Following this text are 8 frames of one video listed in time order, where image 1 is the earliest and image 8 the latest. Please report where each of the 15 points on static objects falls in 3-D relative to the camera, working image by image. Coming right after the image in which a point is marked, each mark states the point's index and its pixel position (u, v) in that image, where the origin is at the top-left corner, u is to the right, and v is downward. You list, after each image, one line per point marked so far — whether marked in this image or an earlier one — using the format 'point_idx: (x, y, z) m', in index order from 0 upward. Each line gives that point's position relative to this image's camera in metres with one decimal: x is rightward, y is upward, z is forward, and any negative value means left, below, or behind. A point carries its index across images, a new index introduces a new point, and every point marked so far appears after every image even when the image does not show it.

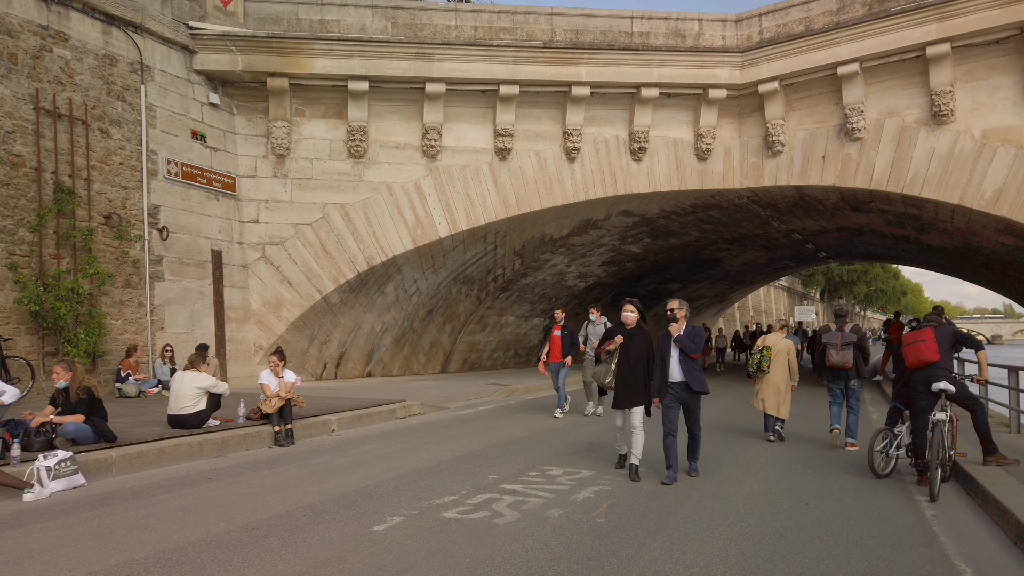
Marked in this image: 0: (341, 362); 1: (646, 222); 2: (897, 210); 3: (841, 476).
0: (-3.3, -1.4, +14.4) m
1: (+3.0, +1.4, +16.6) m
2: (+7.3, +1.5, +14.4) m
3: (+2.6, -1.5, +6.1) m
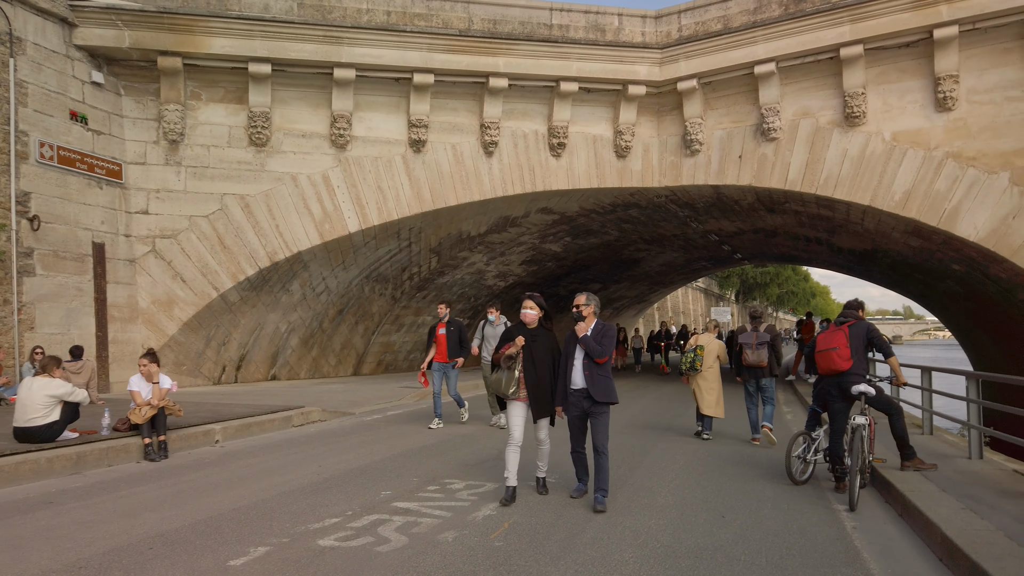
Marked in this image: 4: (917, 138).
0: (-4.8, -1.4, +13.5) m
1: (+1.2, +1.4, +16.3) m
2: (+5.8, +1.5, +14.6) m
3: (+1.9, -1.5, +5.8) m
4: (+6.4, +2.4, +11.9) m
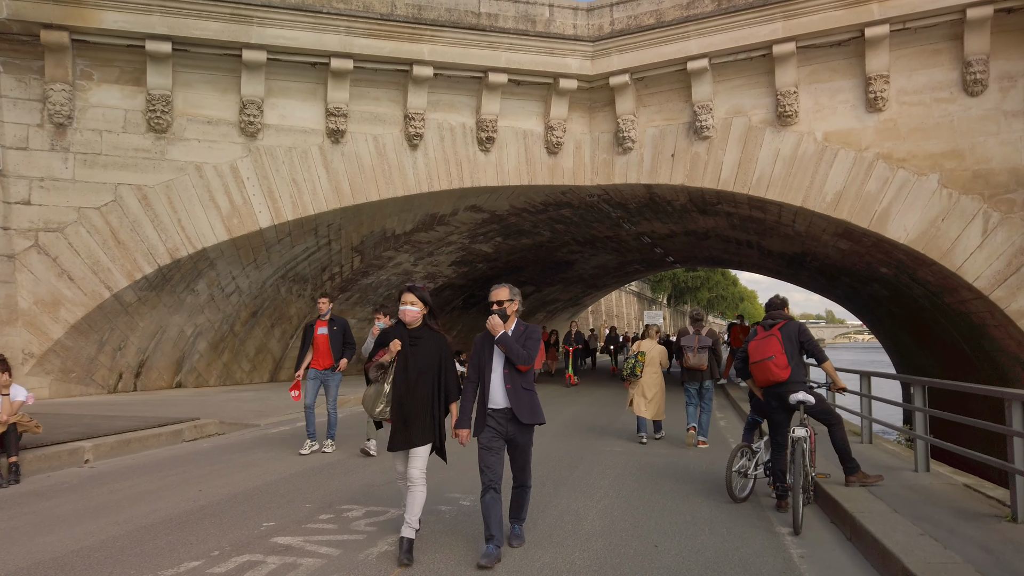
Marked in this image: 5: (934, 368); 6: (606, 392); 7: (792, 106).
0: (-6.1, -1.4, +12.4) m
1: (-0.3, +1.4, +15.7) m
2: (+4.4, +1.4, +14.4) m
3: (+1.2, -1.5, +5.2) m
4: (+5.2, +2.3, +11.8) m
5: (+9.3, -1.8, +16.7) m
6: (+2.2, -2.4, +17.3) m
7: (+4.4, +2.9, +11.9) m
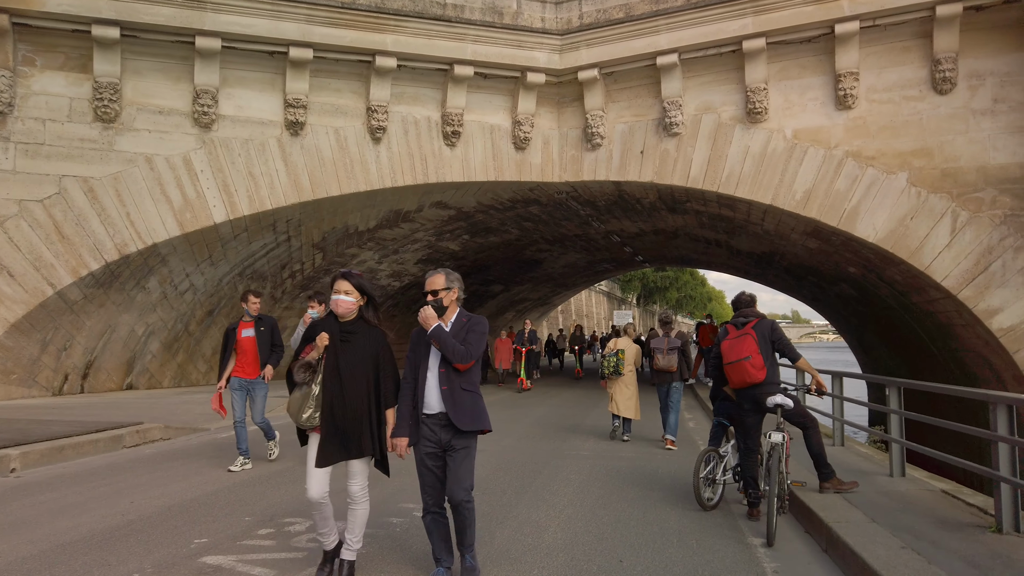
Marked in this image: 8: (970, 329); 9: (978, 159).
0: (-6.6, -1.3, +11.8) m
1: (-1.0, +1.4, +15.3) m
2: (+3.8, +1.4, +14.2) m
3: (+1.0, -1.5, +5.0) m
4: (+4.7, +2.3, +11.7) m
5: (+8.6, -1.8, +16.8) m
6: (+1.4, -2.4, +17.1) m
7: (+3.9, +2.9, +11.8) m
8: (+6.9, -0.6, +11.4) m
9: (+6.6, +1.8, +10.7) m
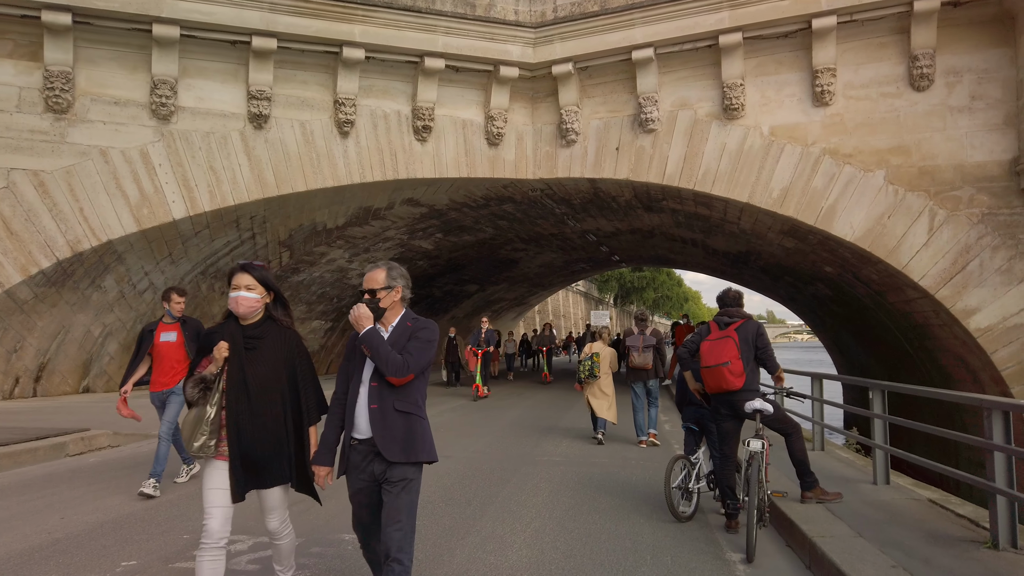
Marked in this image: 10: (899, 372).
0: (-7.0, -1.3, +11.3) m
1: (-1.5, +1.5, +15.0) m
2: (+3.3, +1.4, +14.0) m
3: (+0.7, -1.4, +4.7) m
4: (+4.3, +2.4, +11.5) m
5: (+8.0, -1.8, +16.7) m
6: (+0.8, -2.3, +16.8) m
7: (+3.5, +2.9, +11.5) m
8: (+6.5, -0.6, +11.3) m
9: (+6.2, +1.8, +10.6) m
10: (+7.7, -1.7, +15.1) m
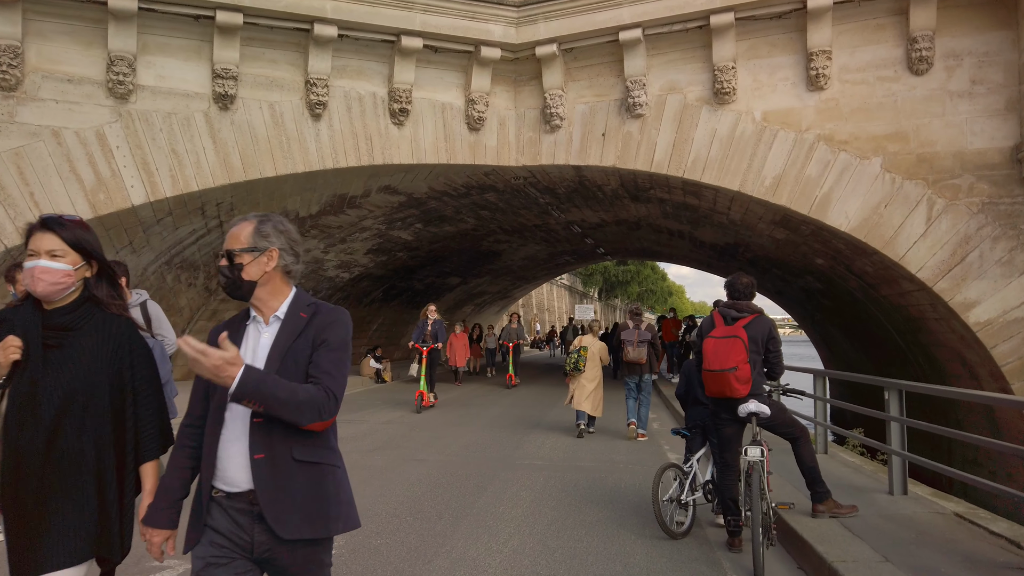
0: (-7.3, -1.2, +10.6) m
1: (-1.9, +1.6, +14.4) m
2: (+2.9, +1.6, +13.5) m
3: (+0.6, -1.4, +4.2) m
4: (+4.0, +2.5, +11.0) m
5: (+7.6, -1.6, +16.3) m
6: (+0.4, -2.2, +16.3) m
7: (+3.2, +3.0, +11.1) m
8: (+6.2, -0.5, +10.9) m
9: (+6.0, +1.9, +10.2) m
10: (+7.4, -1.5, +14.7) m
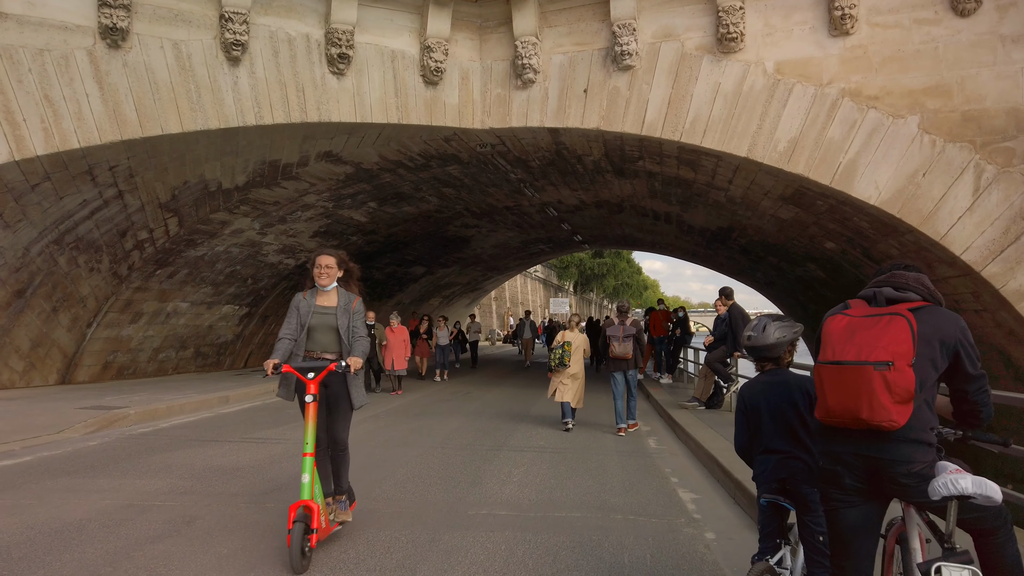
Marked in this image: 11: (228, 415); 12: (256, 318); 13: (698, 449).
0: (-7.7, -1.0, +8.5) m
1: (-2.4, +1.8, +12.4) m
2: (+2.4, +1.8, +11.7) m
3: (+0.4, -1.2, +2.3) m
4: (+3.6, +2.7, +9.2) m
5: (+7.0, -1.4, +14.7) m
6: (-0.2, -2.0, +14.4) m
7: (+2.7, +3.2, +9.2) m
8: (+5.8, -0.3, +9.2) m
9: (+5.5, +2.1, +8.4) m
10: (+6.8, -1.3, +13.0) m
11: (-3.3, -1.5, +8.9) m
12: (-5.6, -0.6, +16.5) m
13: (+1.6, -1.4, +6.6) m
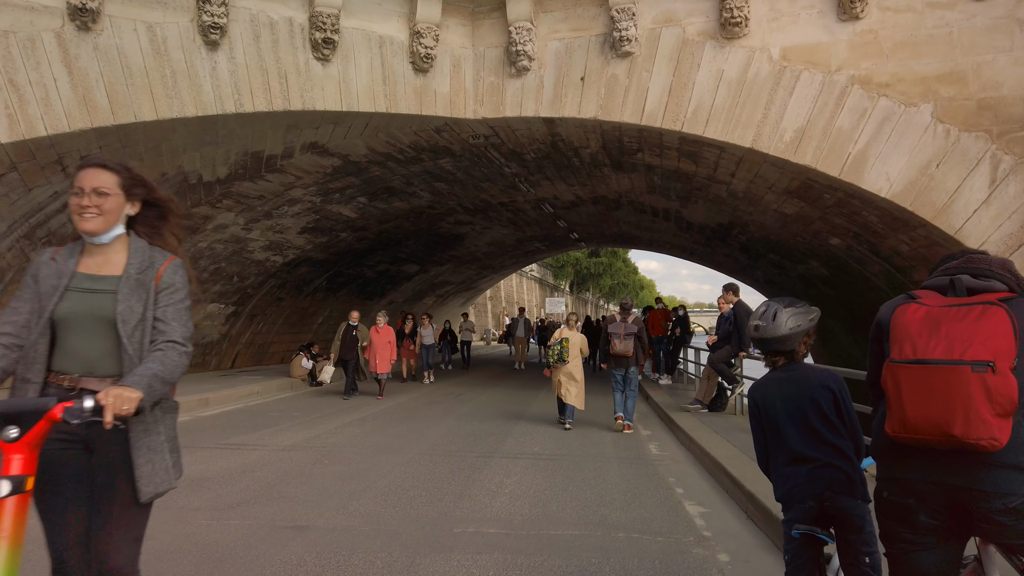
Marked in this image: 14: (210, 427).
0: (-7.8, -0.9, +8.0) m
1: (-2.5, +1.9, +11.9) m
2: (+2.3, +1.8, +11.2) m
3: (+0.3, -1.2, +1.8) m
4: (+3.5, +2.7, +8.8) m
5: (+6.9, -1.3, +14.3) m
6: (-0.3, -1.9, +14.0) m
7: (+2.7, +3.2, +8.8) m
8: (+5.7, -0.3, +8.8) m
9: (+5.5, +2.1, +8.0) m
10: (+6.7, -1.3, +12.6) m
11: (-3.4, -1.4, +8.4) m
12: (-5.7, -0.6, +16.1) m
13: (+1.5, -1.4, +6.1) m
14: (-3.1, -1.4, +7.7) m
